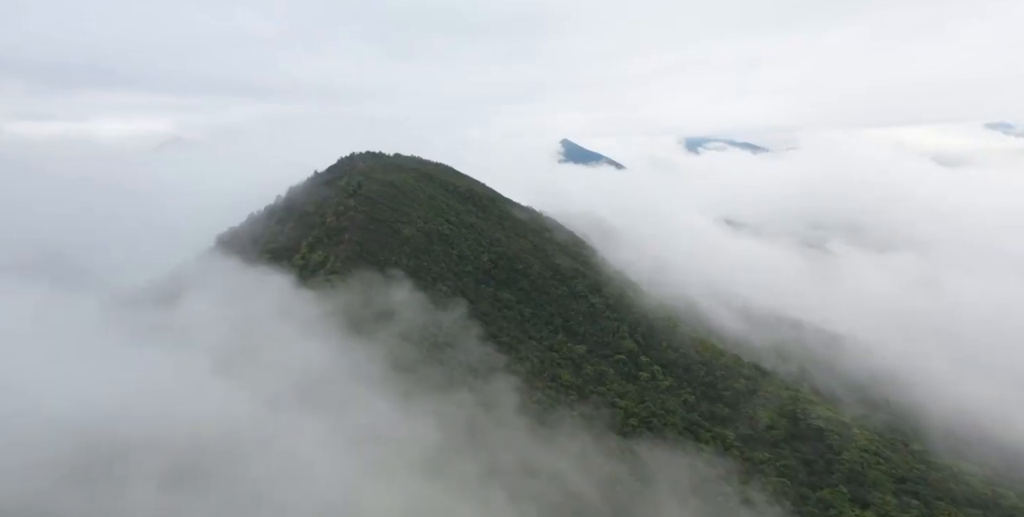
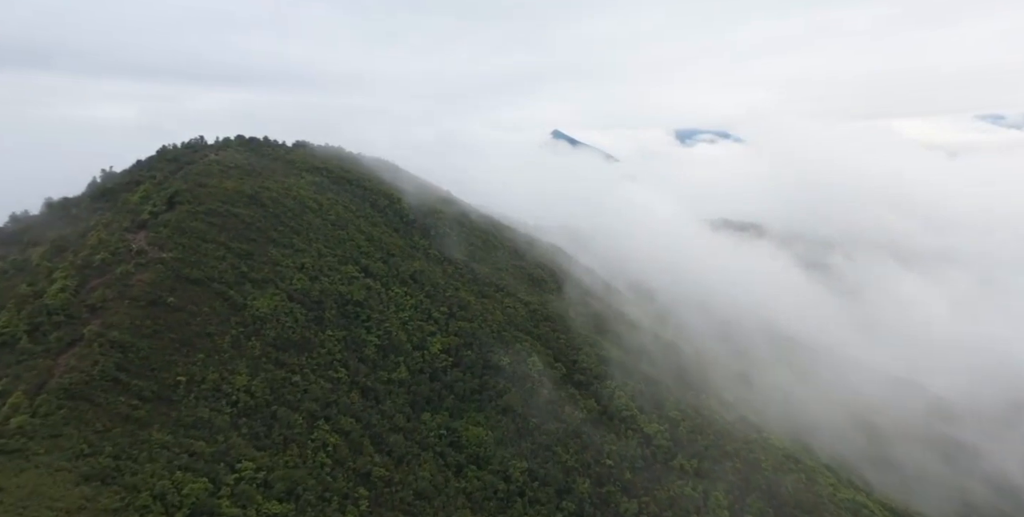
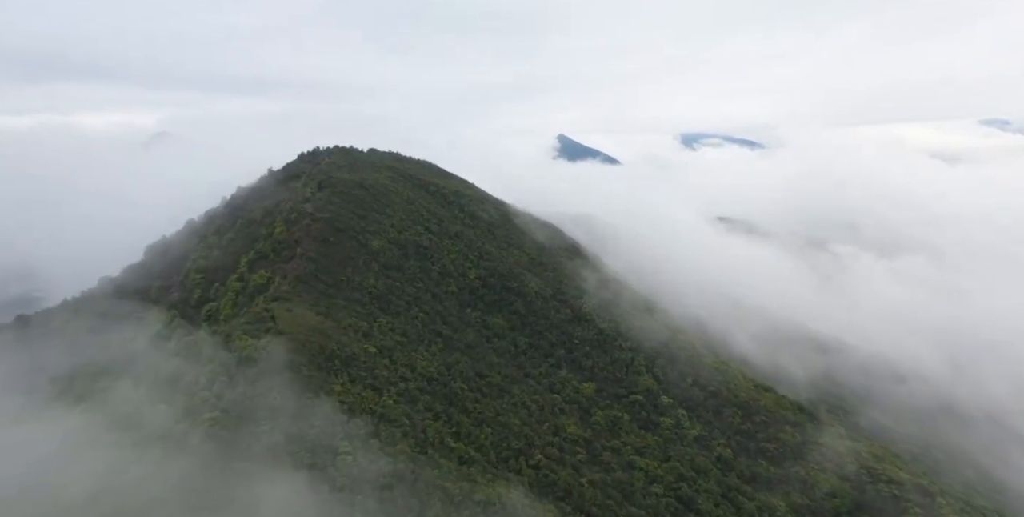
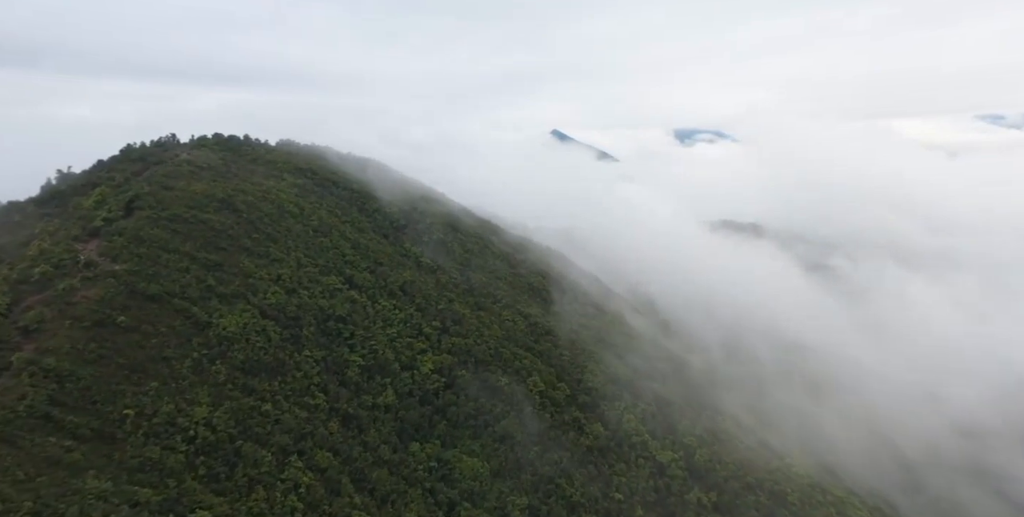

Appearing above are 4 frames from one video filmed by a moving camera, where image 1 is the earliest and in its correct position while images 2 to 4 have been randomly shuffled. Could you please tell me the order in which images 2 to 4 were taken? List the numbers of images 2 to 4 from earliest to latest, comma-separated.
3, 2, 4
